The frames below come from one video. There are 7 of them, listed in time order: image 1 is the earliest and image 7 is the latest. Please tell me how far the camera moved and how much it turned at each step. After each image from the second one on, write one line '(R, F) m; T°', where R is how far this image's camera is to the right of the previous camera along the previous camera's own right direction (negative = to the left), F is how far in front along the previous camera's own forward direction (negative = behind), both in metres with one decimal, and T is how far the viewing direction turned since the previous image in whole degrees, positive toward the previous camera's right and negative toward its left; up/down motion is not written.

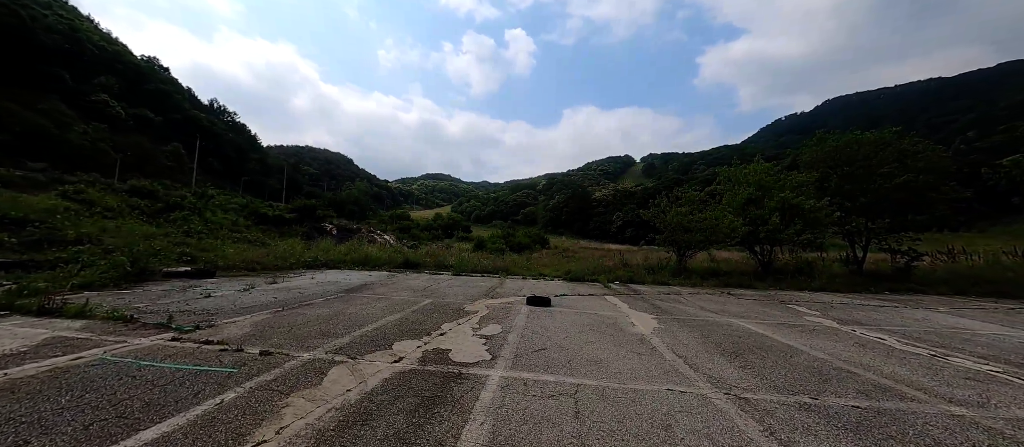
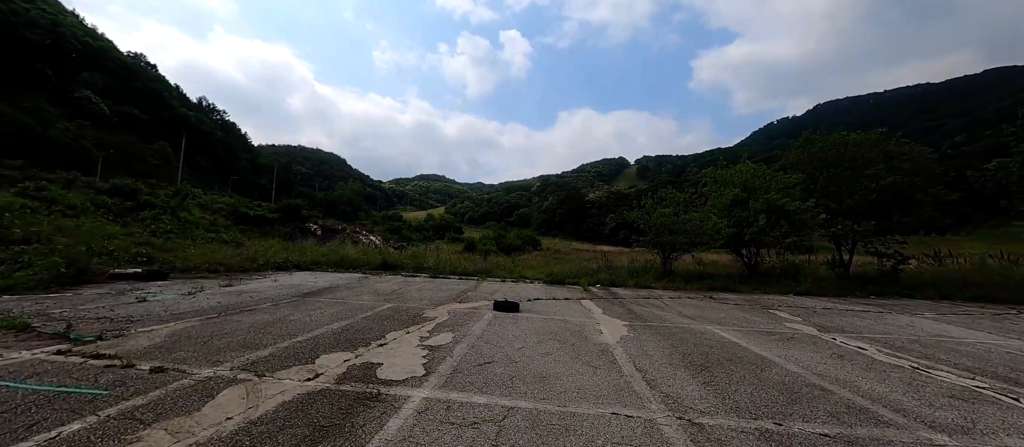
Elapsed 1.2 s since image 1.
(+0.6, +0.4) m; +1°
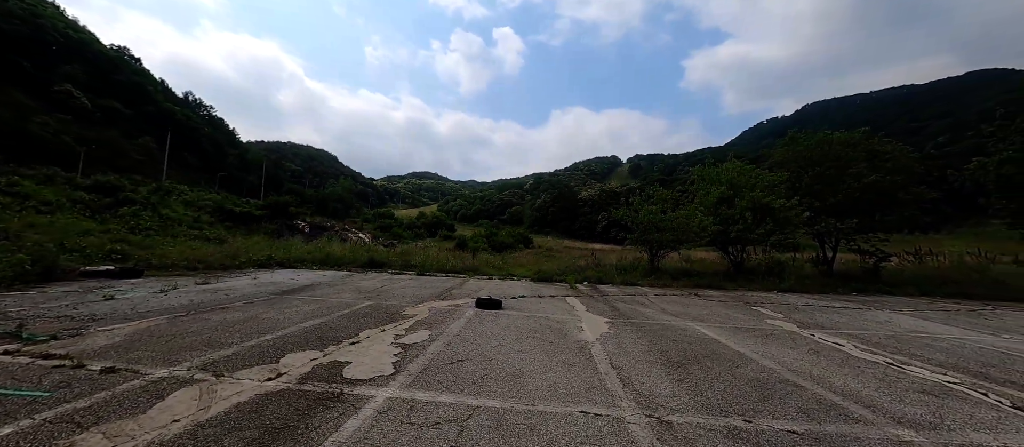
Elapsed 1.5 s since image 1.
(+0.2, +0.1) m; +1°
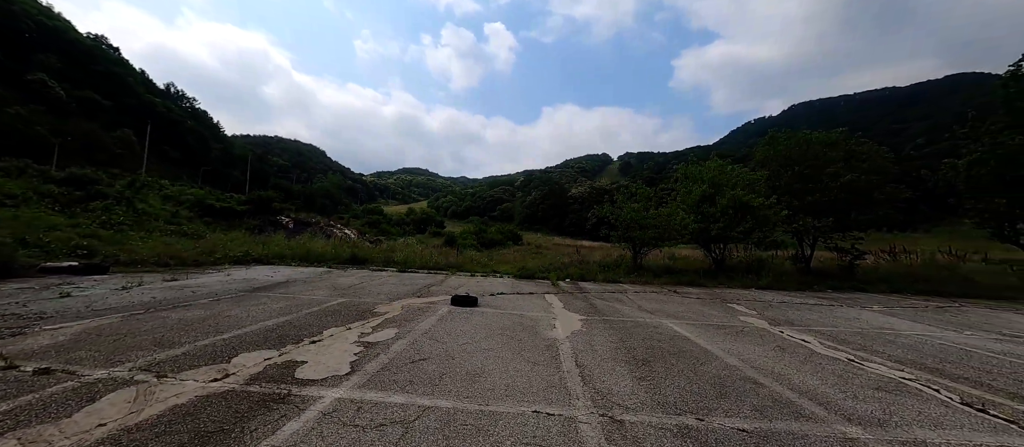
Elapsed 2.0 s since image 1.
(+0.3, +0.1) m; +1°
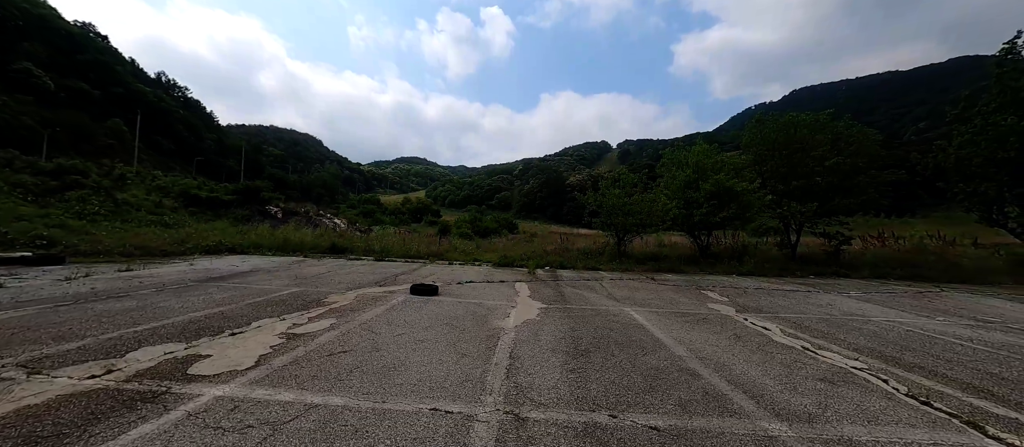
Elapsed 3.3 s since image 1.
(+0.7, +0.3) m; 0°
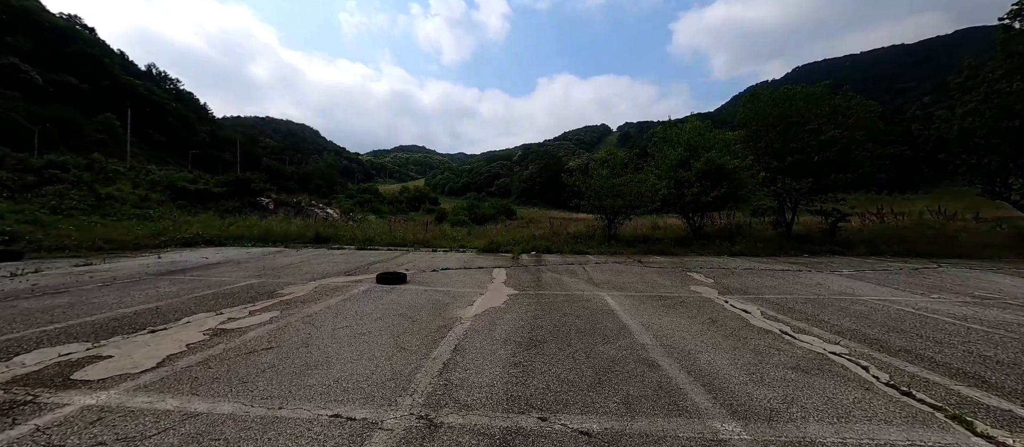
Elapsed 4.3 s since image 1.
(+0.5, +0.4) m; 0°
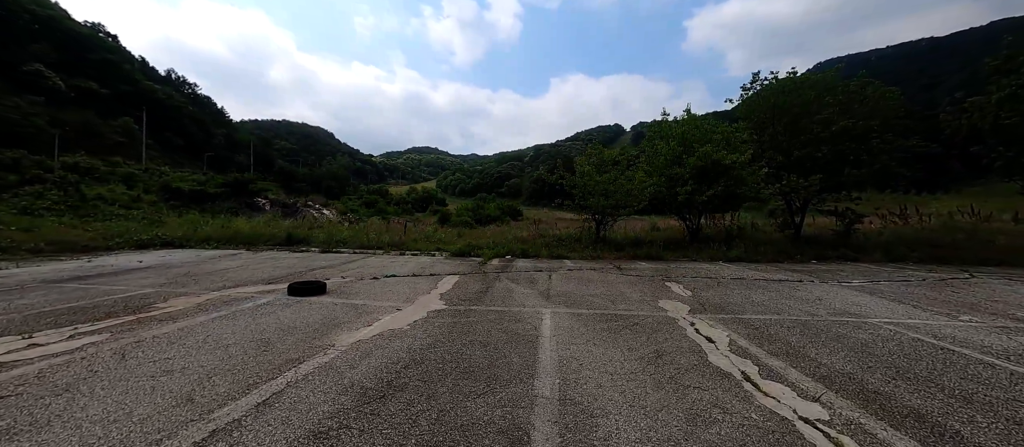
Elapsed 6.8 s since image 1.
(+1.2, +0.9) m; -2°
